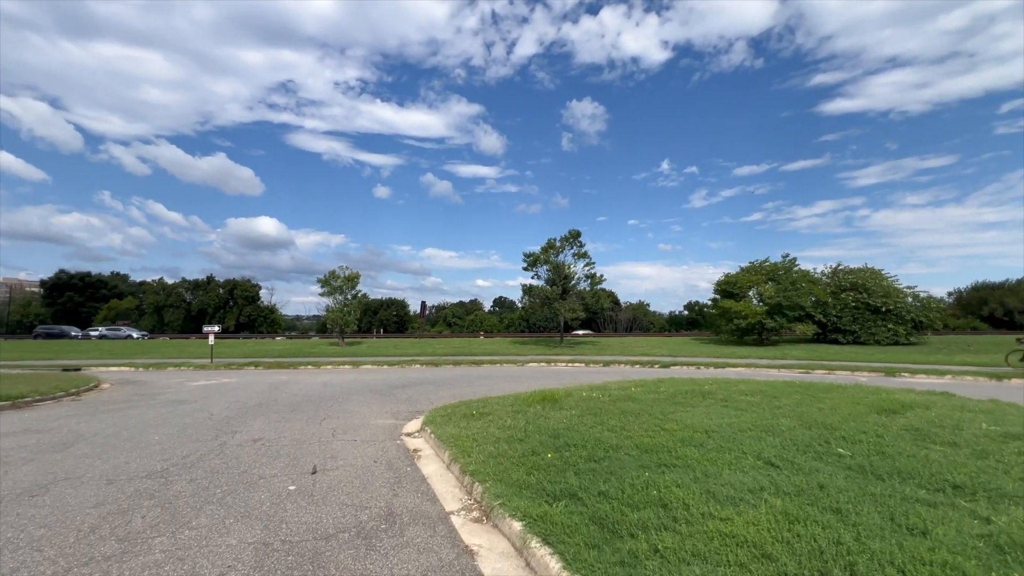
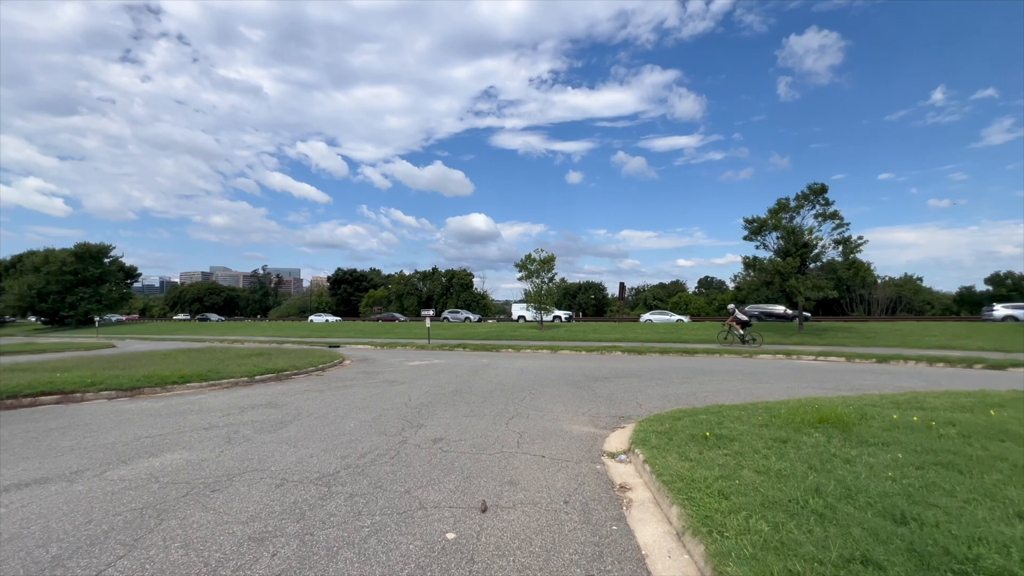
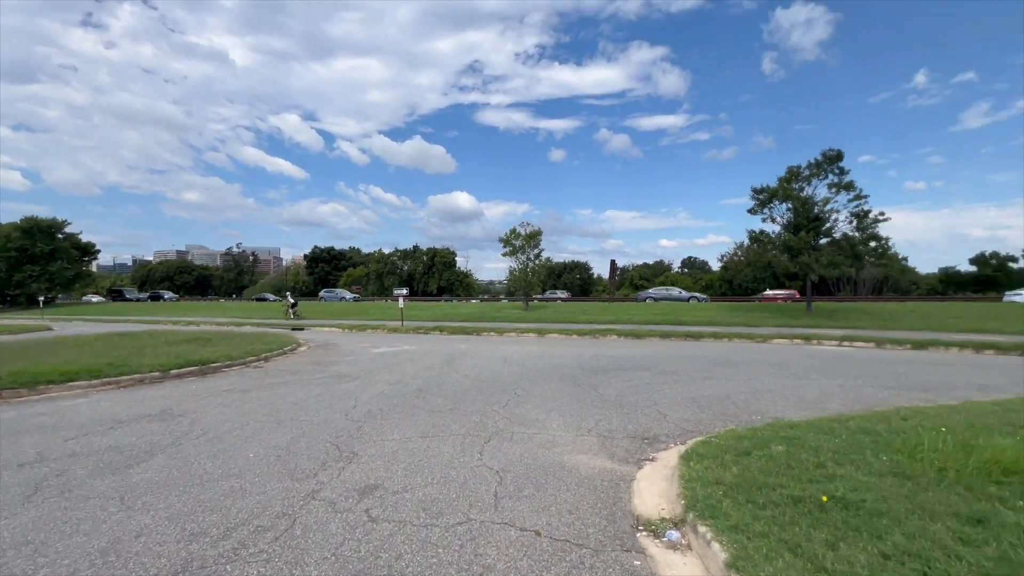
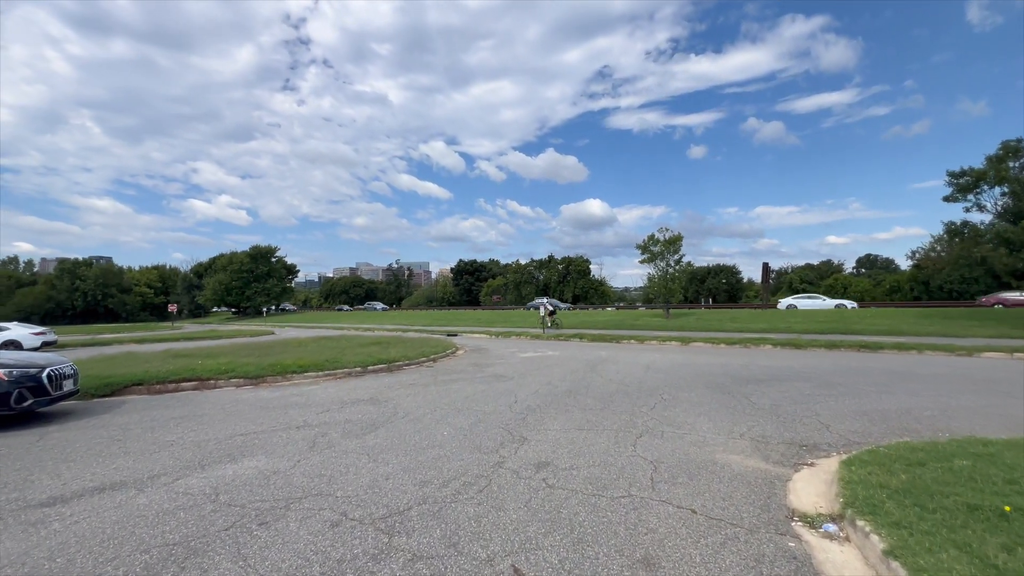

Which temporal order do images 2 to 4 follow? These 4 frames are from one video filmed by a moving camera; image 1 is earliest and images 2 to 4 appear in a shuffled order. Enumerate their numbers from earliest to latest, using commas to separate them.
2, 4, 3
